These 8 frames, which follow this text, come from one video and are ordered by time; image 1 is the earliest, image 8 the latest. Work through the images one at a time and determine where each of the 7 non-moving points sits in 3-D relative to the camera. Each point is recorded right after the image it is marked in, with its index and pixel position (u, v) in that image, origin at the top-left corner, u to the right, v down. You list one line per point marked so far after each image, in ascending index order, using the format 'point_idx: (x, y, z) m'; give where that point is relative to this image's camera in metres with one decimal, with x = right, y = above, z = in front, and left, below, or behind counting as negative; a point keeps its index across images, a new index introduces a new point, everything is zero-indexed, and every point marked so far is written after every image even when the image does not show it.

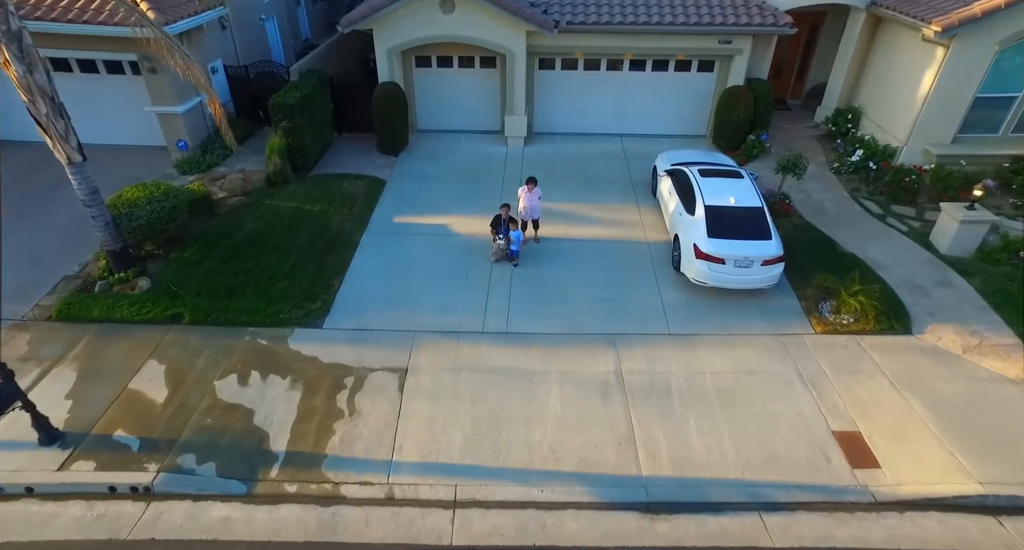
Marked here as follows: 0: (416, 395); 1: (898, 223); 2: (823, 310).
0: (-1.3, -1.7, +7.2) m
1: (+7.2, +0.9, +9.5) m
2: (+4.9, -0.6, +8.1) m
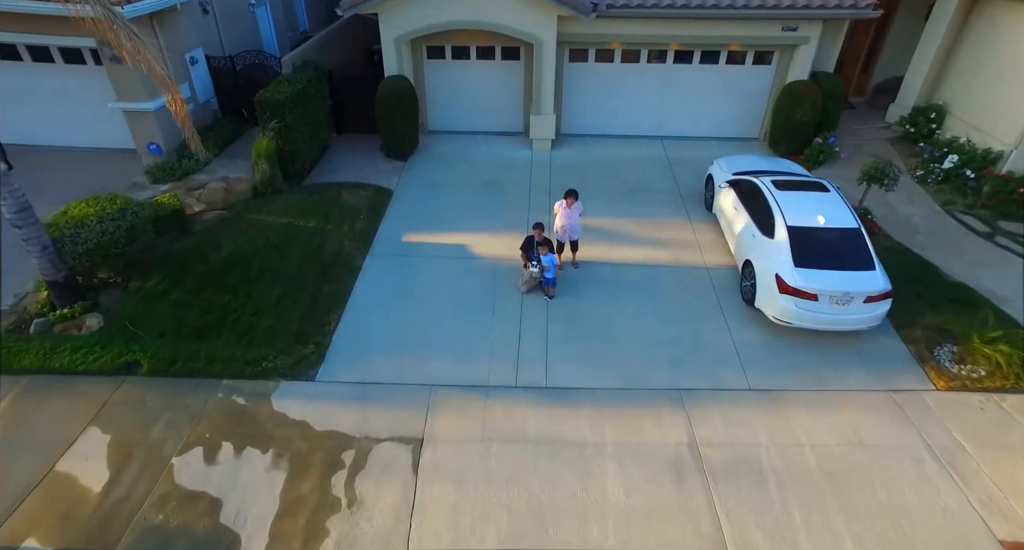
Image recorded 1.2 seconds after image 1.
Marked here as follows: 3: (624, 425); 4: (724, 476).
0: (-0.8, -2.2, +5.5) m
1: (+7.8, +0.4, +7.9) m
2: (+5.5, -1.1, +6.5) m
3: (+1.4, -1.8, +6.0) m
4: (+2.3, -2.2, +5.5) m
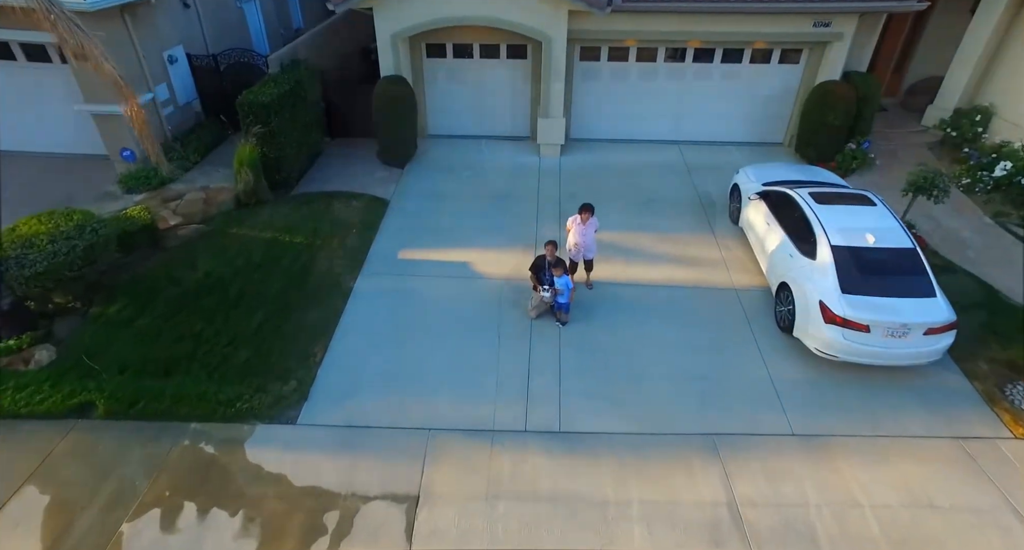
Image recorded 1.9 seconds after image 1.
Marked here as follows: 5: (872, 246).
0: (-0.7, -2.5, +4.7) m
1: (+7.9, +0.1, +7.0) m
2: (+5.6, -1.4, +5.6) m
3: (+1.5, -2.1, +5.2) m
4: (+2.4, -2.5, +4.7) m
5: (+4.4, +0.4, +6.1) m
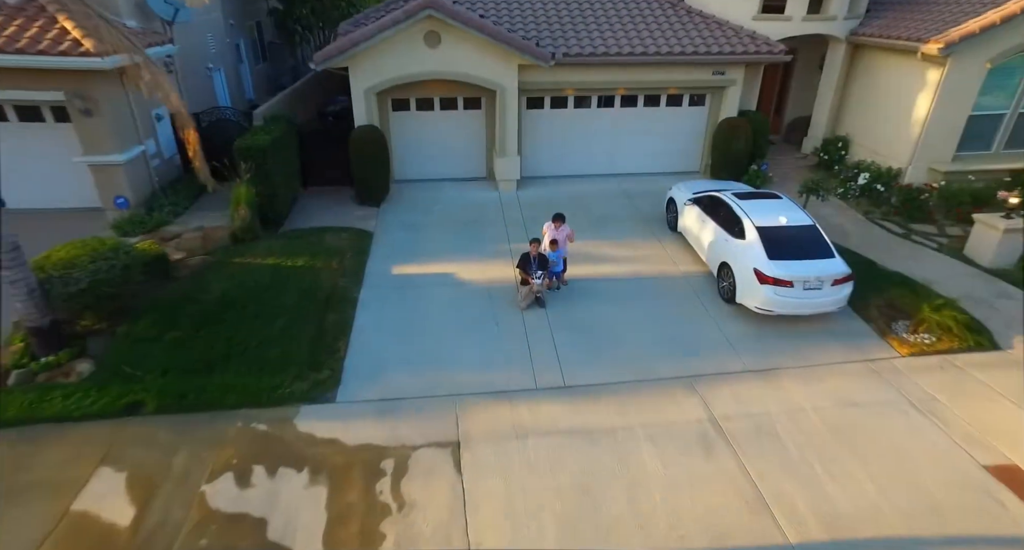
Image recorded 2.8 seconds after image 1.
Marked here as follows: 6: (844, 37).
0: (-0.3, -2.1, +5.5) m
1: (+7.6, +0.6, +9.3) m
2: (+5.7, -0.8, +7.5) m
3: (+1.7, -1.7, +6.4) m
4: (+2.8, -1.9, +5.9) m
5: (+4.3, +0.8, +8.0) m
6: (+7.3, +5.2, +11.2) m
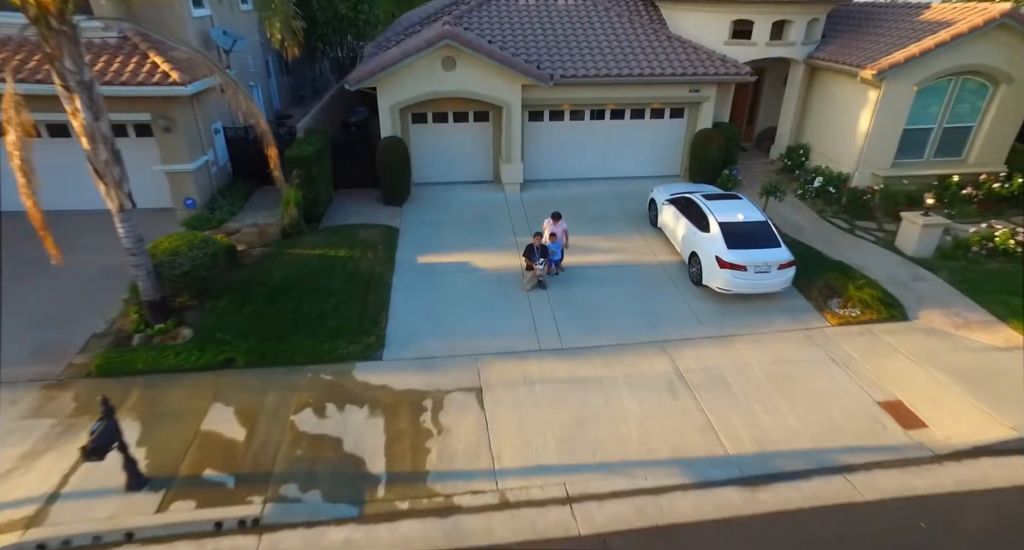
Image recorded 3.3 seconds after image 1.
0: (-0.2, -1.9, +7.3) m
1: (+7.8, +0.9, +11.1) m
2: (+5.8, -0.5, +9.2) m
3: (+1.9, -1.4, +8.1) m
4: (+2.9, -1.7, +7.7) m
5: (+4.4, +1.0, +9.8) m
6: (+7.4, +5.5, +13.0) m
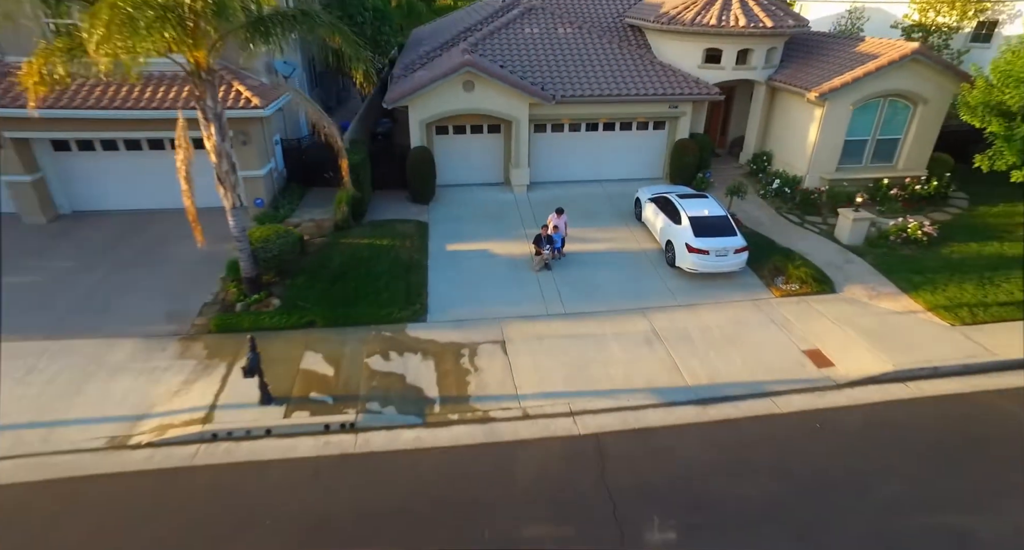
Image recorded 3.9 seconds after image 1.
0: (+0.1, -1.5, +9.7) m
1: (+8.0, +1.3, +13.6) m
2: (+6.1, -0.2, +11.7) m
3: (+2.2, -1.1, +10.6) m
4: (+3.2, -1.3, +10.1) m
5: (+4.7, +1.4, +12.2) m
6: (+7.6, +5.9, +15.5) m
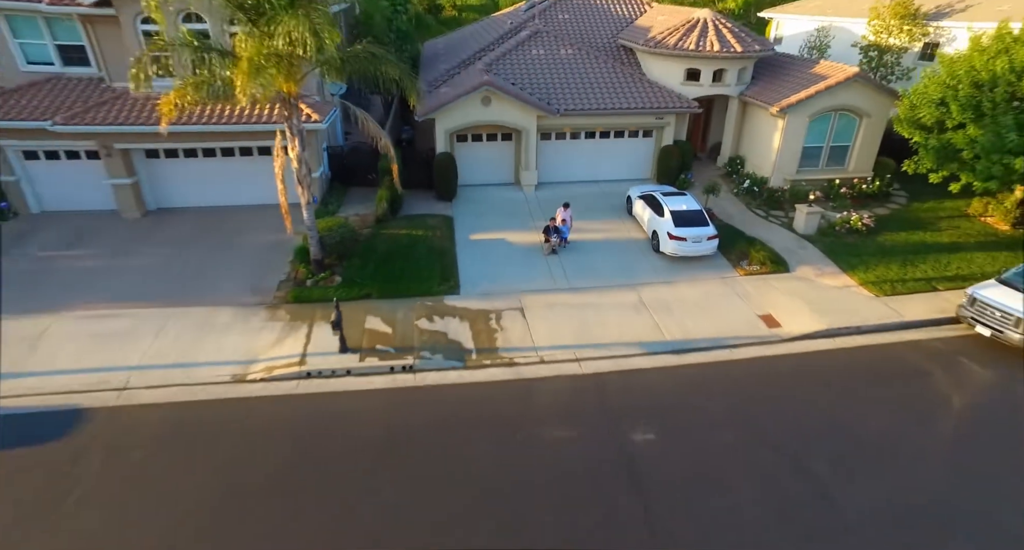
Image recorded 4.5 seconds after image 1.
0: (+0.5, -1.1, +12.3) m
1: (+8.4, +1.8, +16.3) m
2: (+6.5, +0.3, +14.3) m
3: (+2.6, -0.6, +13.2) m
4: (+3.6, -0.9, +12.8) m
5: (+5.0, +1.9, +14.9) m
6: (+8.0, +6.4, +18.1) m
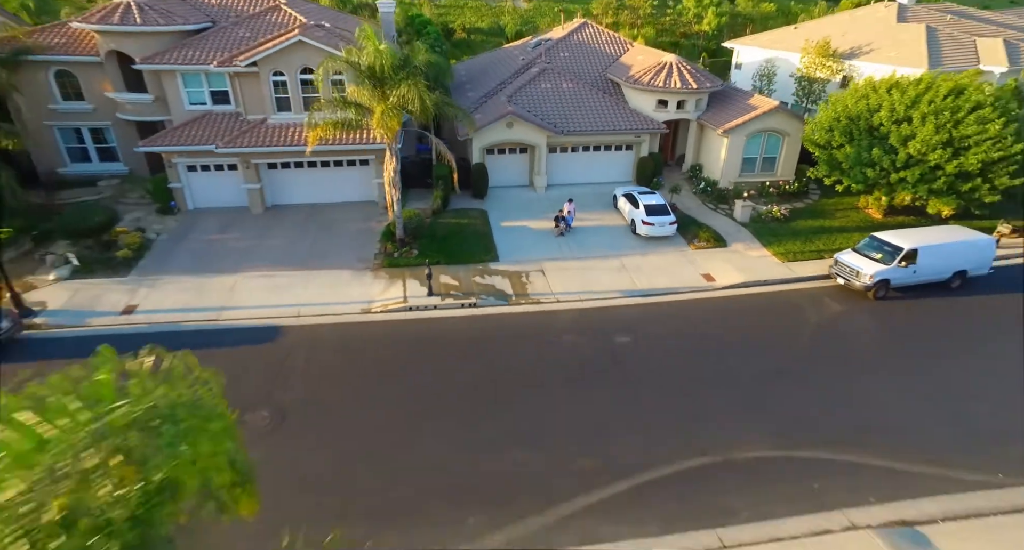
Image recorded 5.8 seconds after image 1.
0: (+1.4, -0.1, +18.2) m
1: (+9.2, +2.8, +22.3) m
2: (+7.3, +1.3, +20.3) m
3: (+3.4, +0.4, +19.1) m
4: (+4.4, +0.1, +18.7) m
5: (+5.8, +2.9, +20.8) m
6: (+8.7, +7.4, +24.1) m
